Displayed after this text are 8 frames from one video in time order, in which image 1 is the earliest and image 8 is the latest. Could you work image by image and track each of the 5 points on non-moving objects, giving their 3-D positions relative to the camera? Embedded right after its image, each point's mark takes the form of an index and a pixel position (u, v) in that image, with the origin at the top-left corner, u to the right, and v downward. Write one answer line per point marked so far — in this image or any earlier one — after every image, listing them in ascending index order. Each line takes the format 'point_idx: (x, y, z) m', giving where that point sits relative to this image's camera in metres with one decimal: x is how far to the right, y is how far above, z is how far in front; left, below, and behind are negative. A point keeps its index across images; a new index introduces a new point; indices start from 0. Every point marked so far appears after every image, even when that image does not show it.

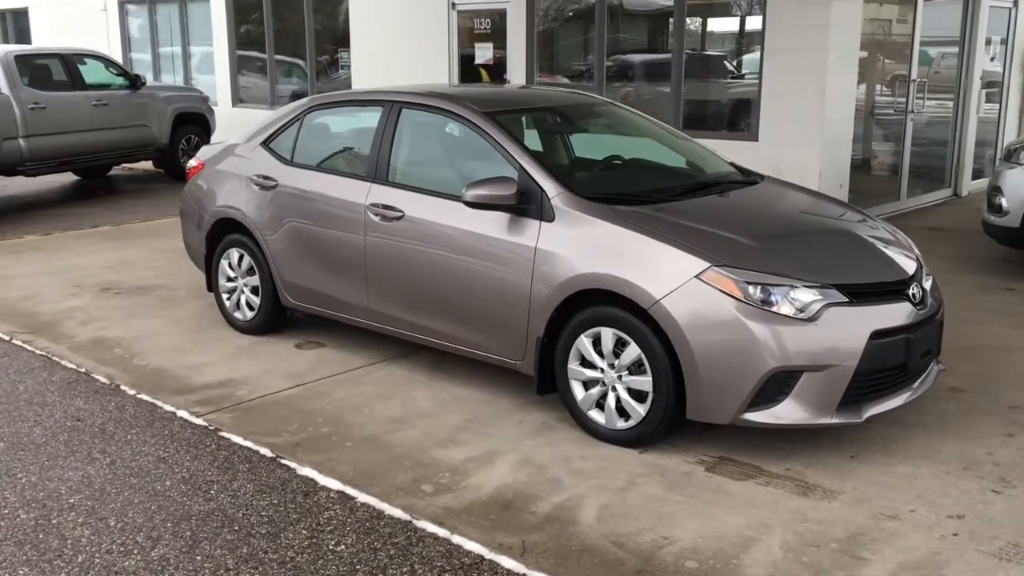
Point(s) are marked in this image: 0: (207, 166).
0: (-1.8, +0.7, +6.2) m
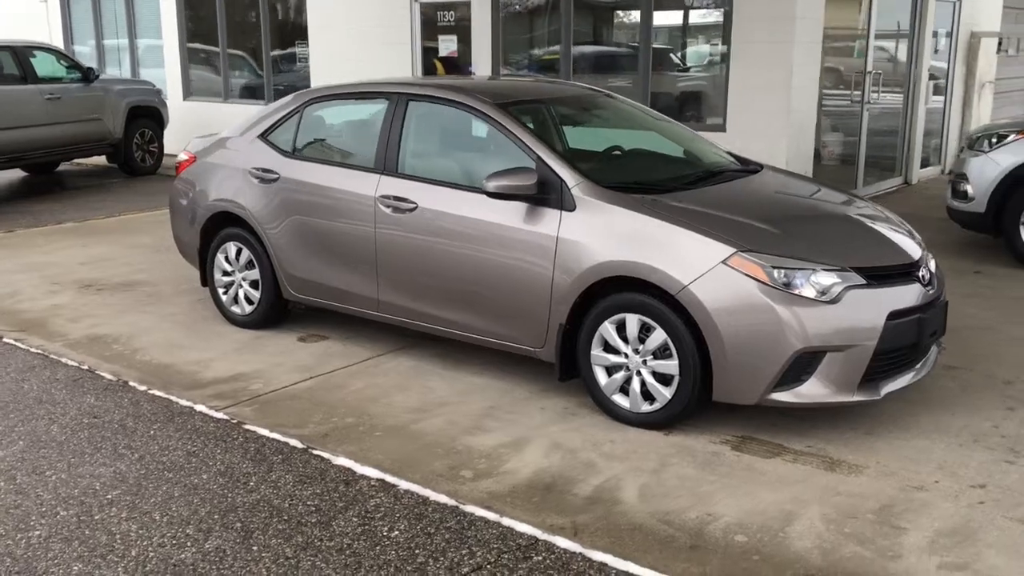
0: (-1.8, +0.8, +6.2) m
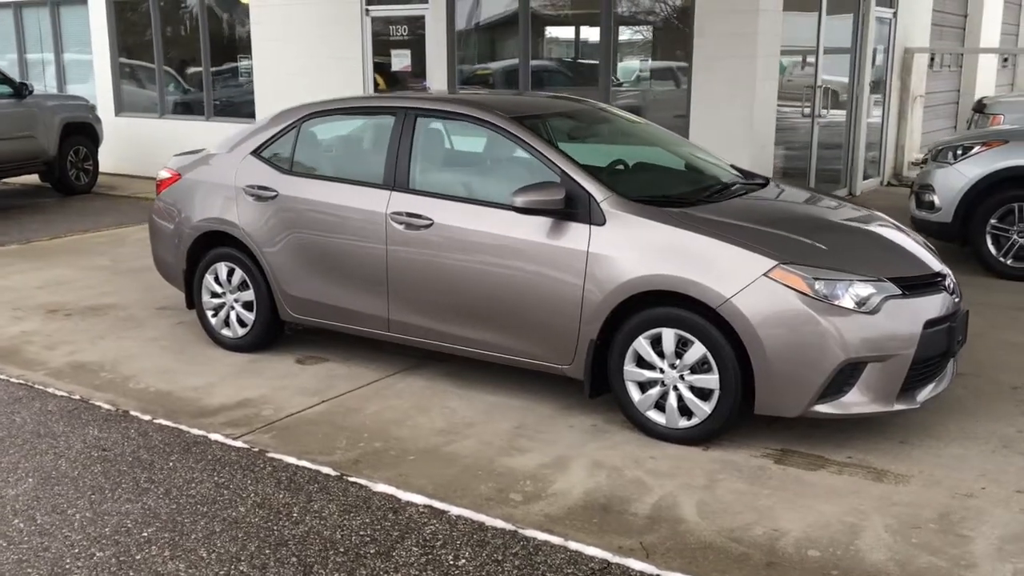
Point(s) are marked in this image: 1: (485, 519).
0: (-1.9, +0.6, +5.9) m
1: (-0.1, -0.8, +3.7) m
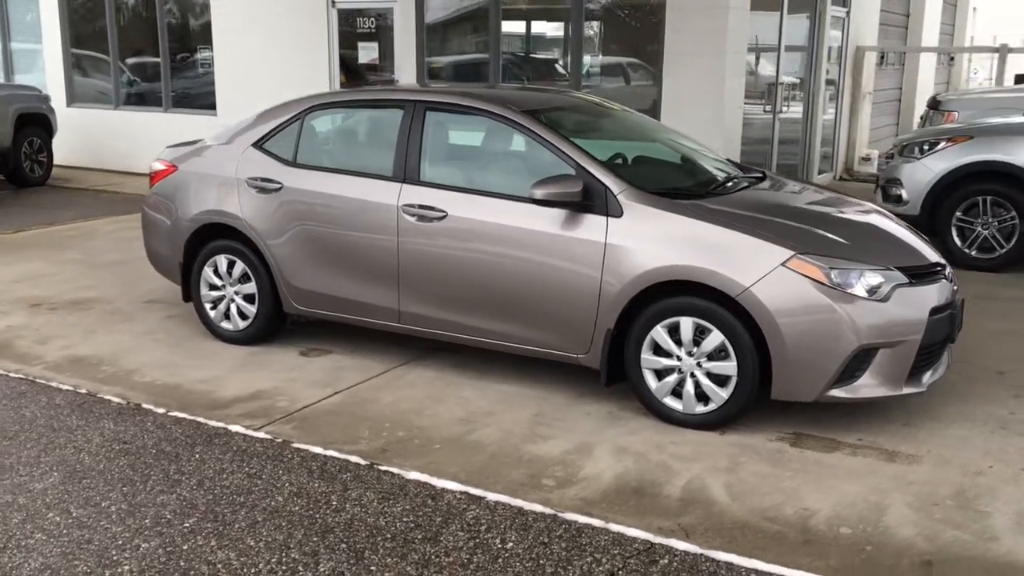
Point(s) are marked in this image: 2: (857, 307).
0: (-1.9, +0.7, +5.9) m
1: (0.0, -0.8, +3.8) m
2: (+1.4, -0.1, +4.2) m
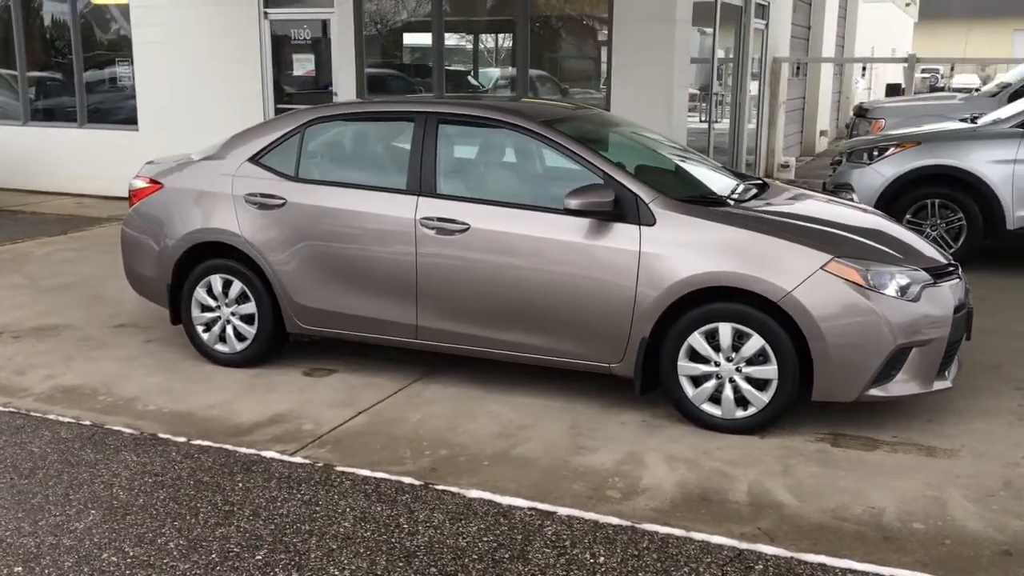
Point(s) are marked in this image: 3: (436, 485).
0: (-1.9, +0.6, +5.6) m
1: (+0.3, -0.8, +3.8) m
2: (+1.6, -0.1, +4.3) m
3: (-0.3, -0.8, +4.1) m
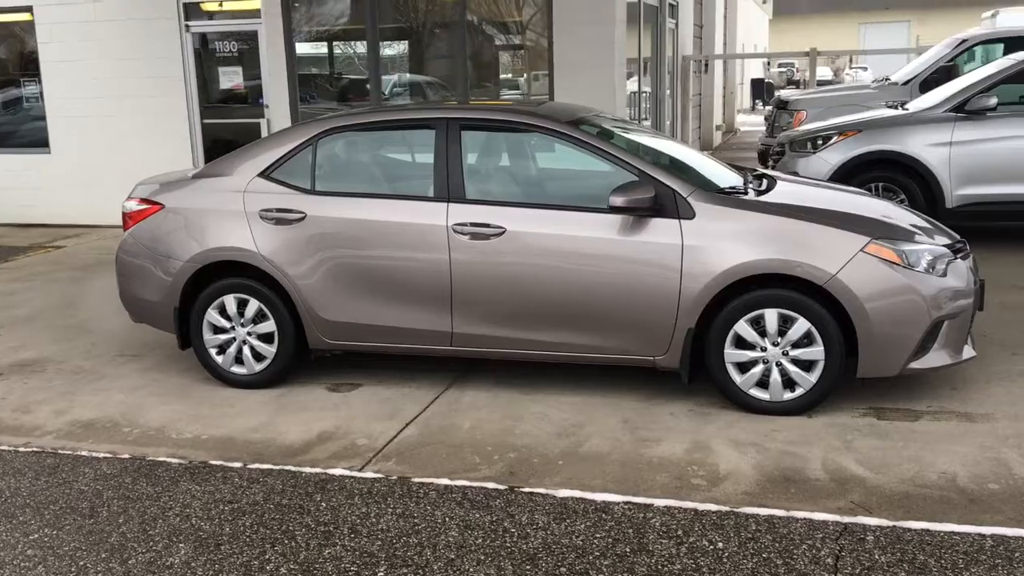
0: (-1.8, +0.4, +5.4) m
1: (+0.7, -0.8, +3.8) m
2: (+1.8, 0.0, +4.6) m
3: (0.0, -0.8, +4.0) m
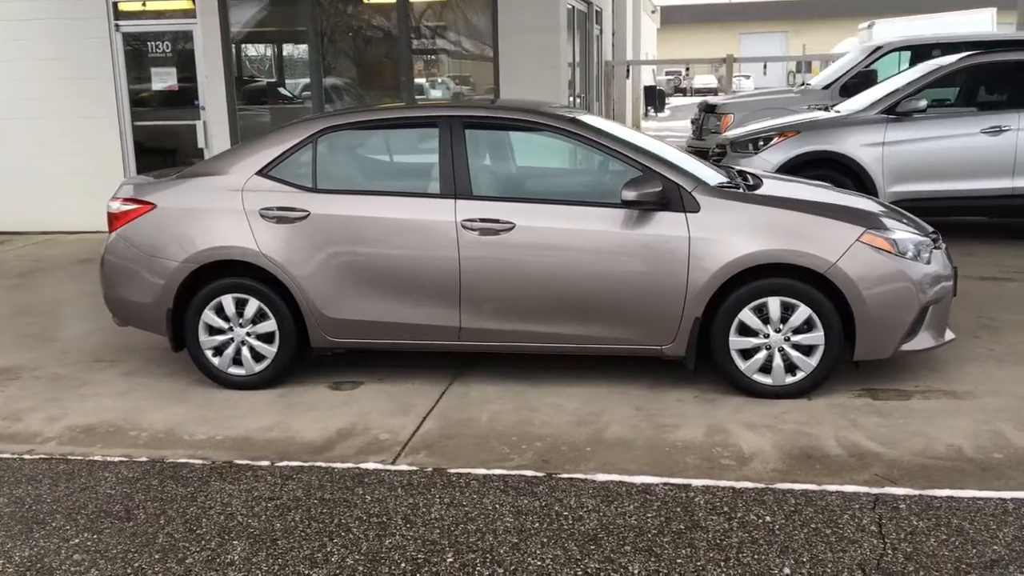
0: (-1.8, +0.4, +5.3) m
1: (+0.8, -0.8, +4.0) m
2: (+1.9, +0.1, +4.9) m
3: (+0.2, -0.7, +4.1) m
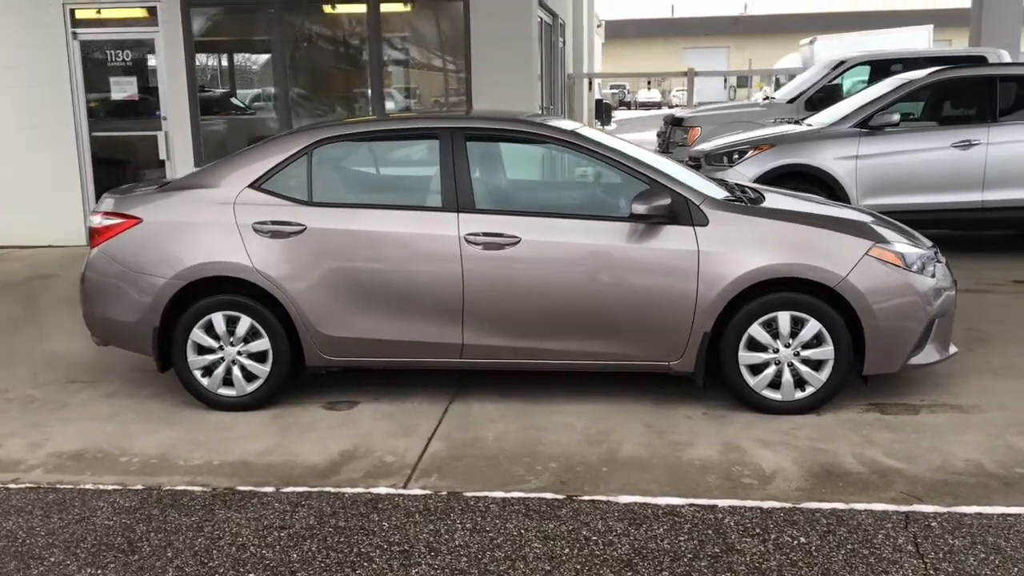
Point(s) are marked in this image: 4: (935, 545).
0: (-1.8, +0.3, +5.1) m
1: (+0.9, -0.8, +3.9) m
2: (+1.9, 0.0, +4.8) m
3: (+0.3, -0.8, +4.0) m
4: (+1.5, -0.9, +3.6) m
